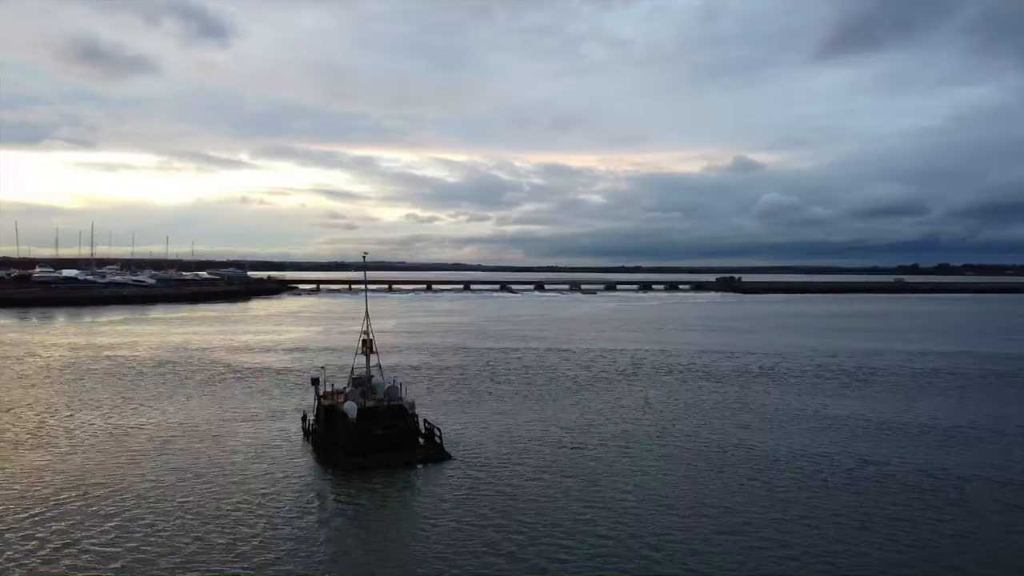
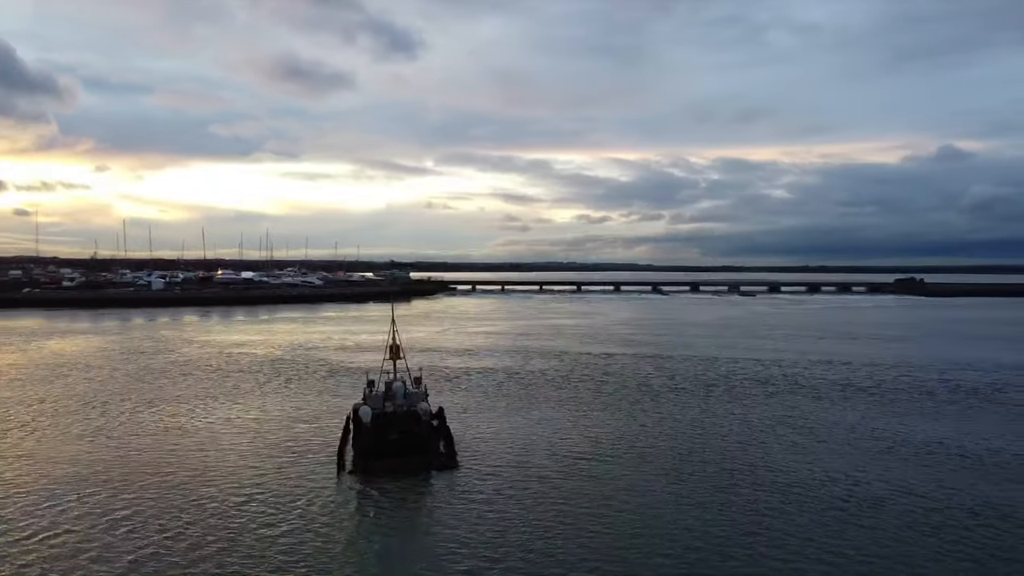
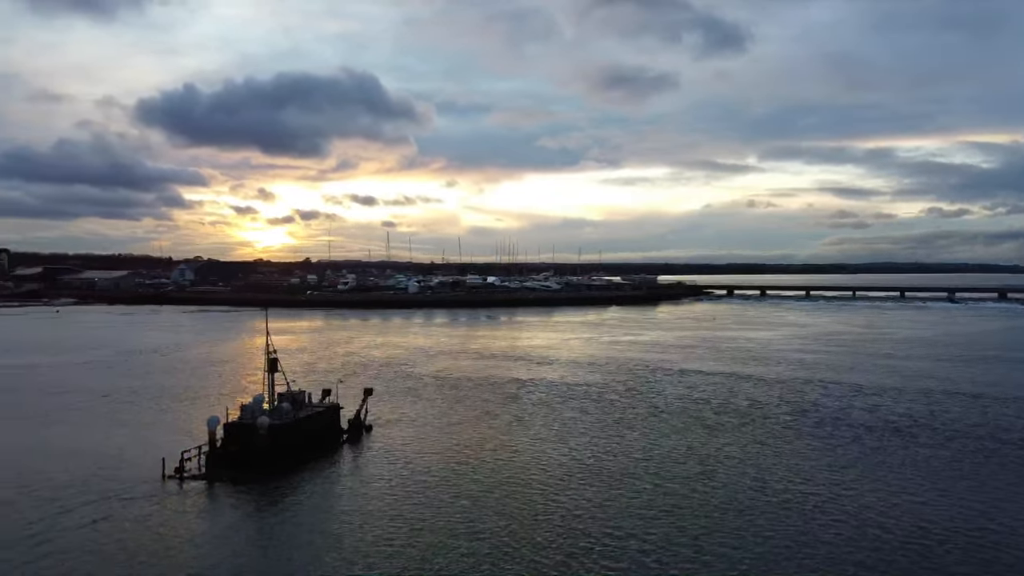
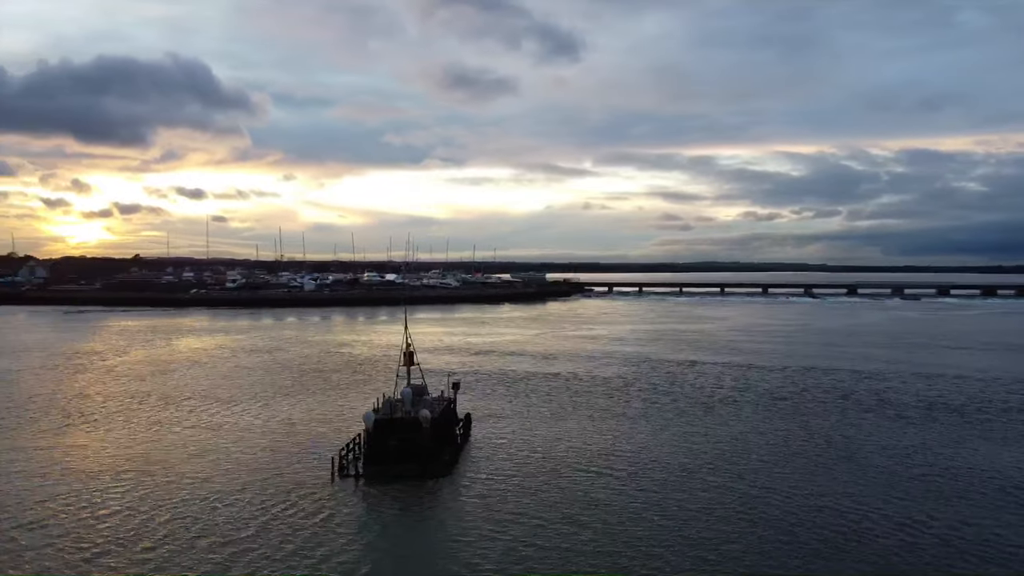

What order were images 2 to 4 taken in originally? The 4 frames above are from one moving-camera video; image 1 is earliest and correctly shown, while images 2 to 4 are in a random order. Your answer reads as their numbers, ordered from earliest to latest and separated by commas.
2, 4, 3
